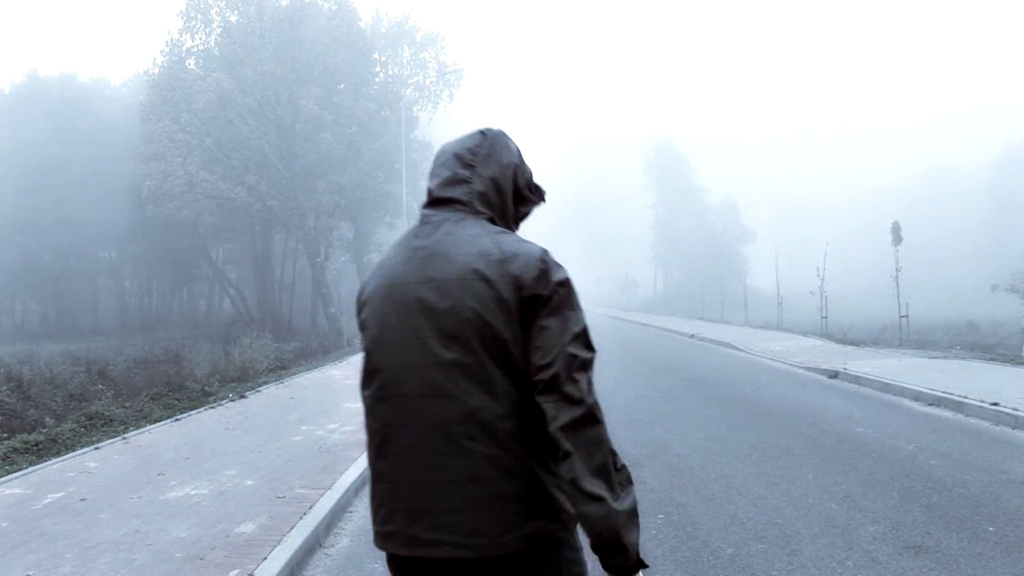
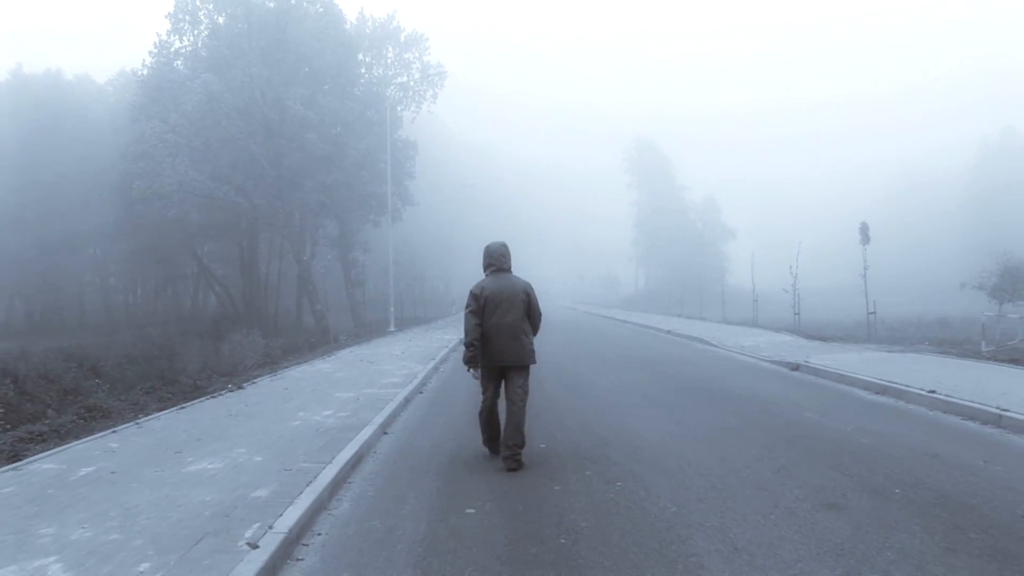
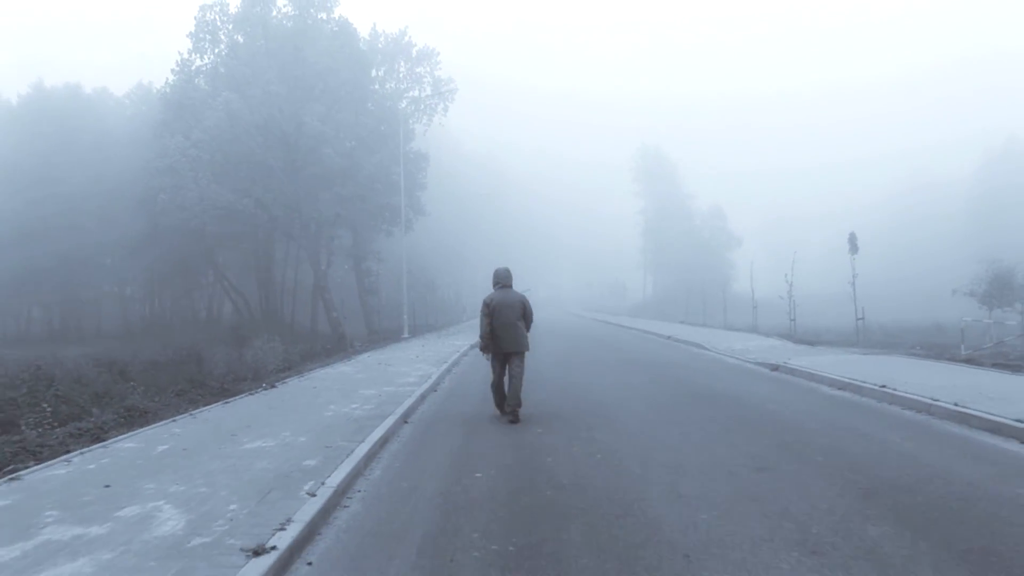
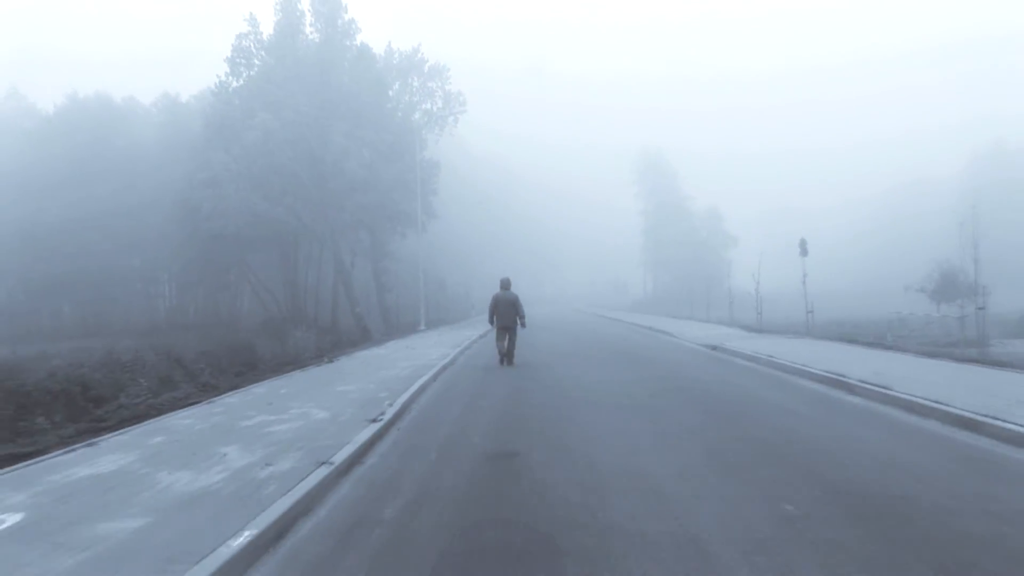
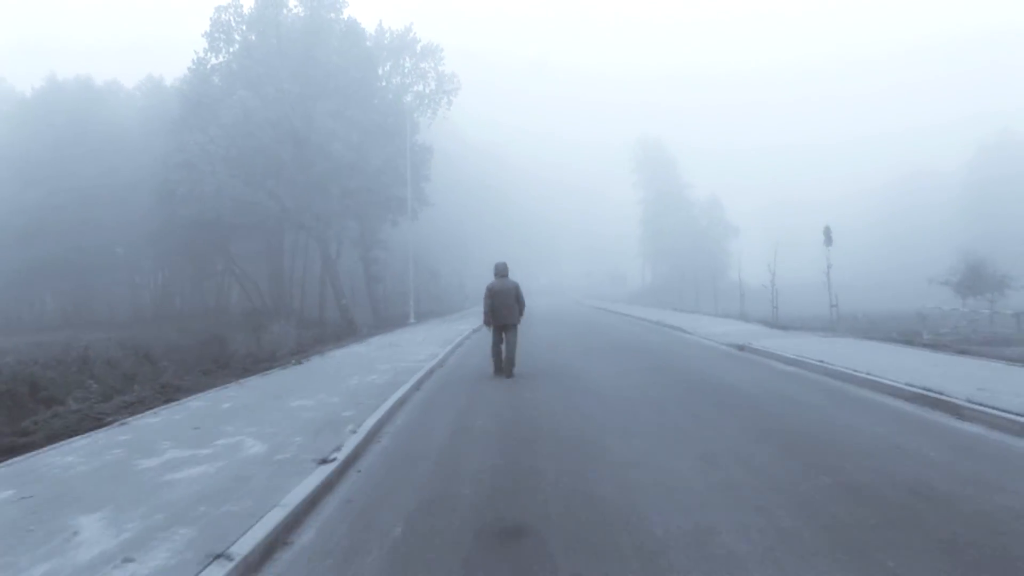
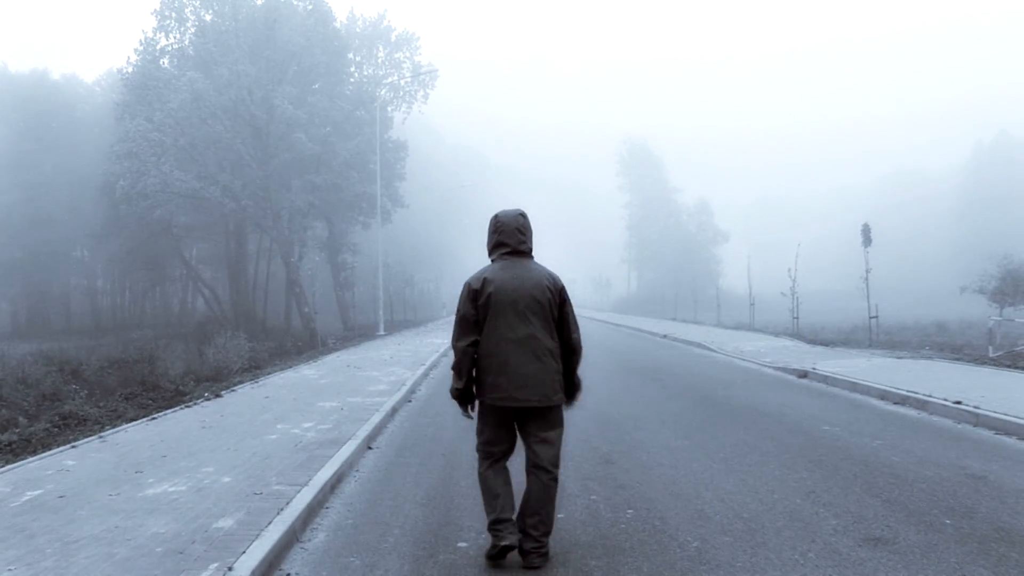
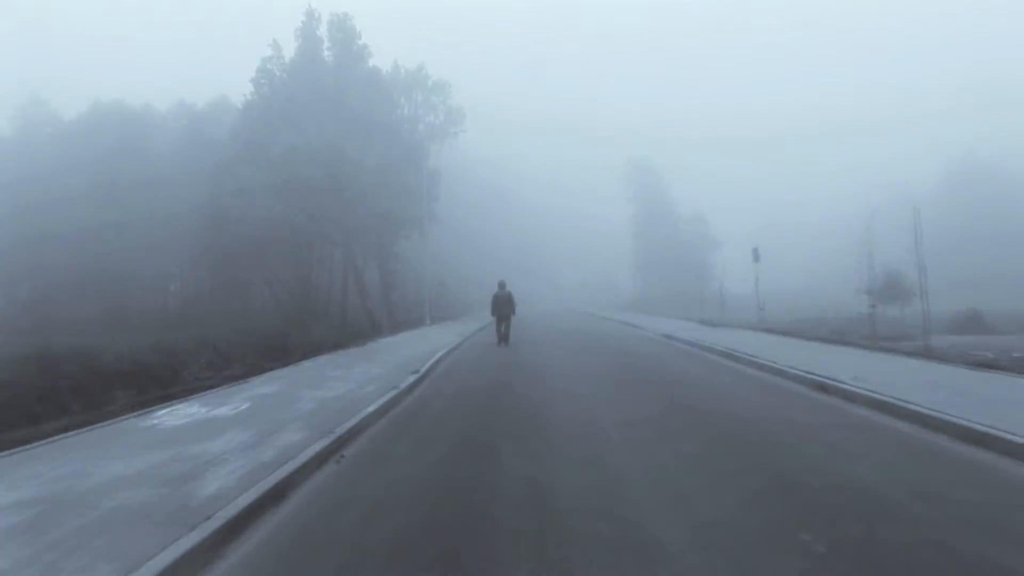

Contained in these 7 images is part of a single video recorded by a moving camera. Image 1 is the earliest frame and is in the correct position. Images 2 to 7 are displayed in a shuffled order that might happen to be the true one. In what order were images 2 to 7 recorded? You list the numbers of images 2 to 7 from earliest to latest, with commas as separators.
6, 2, 3, 5, 4, 7
